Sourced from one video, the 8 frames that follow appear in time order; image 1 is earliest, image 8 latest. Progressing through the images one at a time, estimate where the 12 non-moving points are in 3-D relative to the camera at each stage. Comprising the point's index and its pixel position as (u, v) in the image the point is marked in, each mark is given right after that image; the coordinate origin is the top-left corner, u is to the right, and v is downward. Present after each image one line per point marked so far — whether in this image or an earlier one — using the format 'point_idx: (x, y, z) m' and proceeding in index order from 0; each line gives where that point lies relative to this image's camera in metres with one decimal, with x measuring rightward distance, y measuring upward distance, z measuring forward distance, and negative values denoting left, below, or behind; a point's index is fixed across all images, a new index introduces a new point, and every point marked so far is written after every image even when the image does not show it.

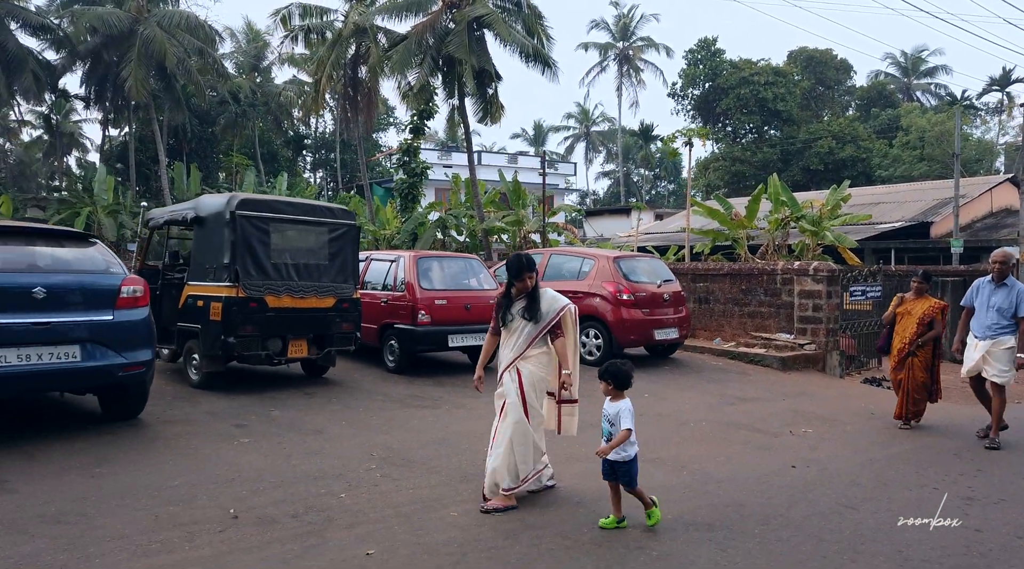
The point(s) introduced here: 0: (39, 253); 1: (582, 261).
0: (-3.6, +0.2, +5.3) m
1: (+1.0, +0.3, +10.6) m
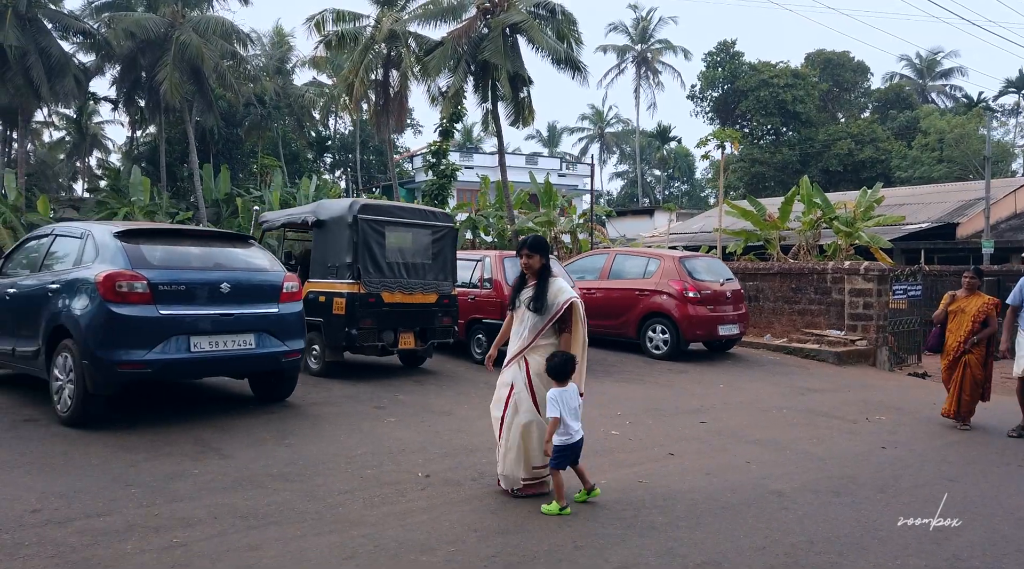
0: (-2.6, +0.3, +6.0) m
1: (+2.0, +0.4, +11.3) m
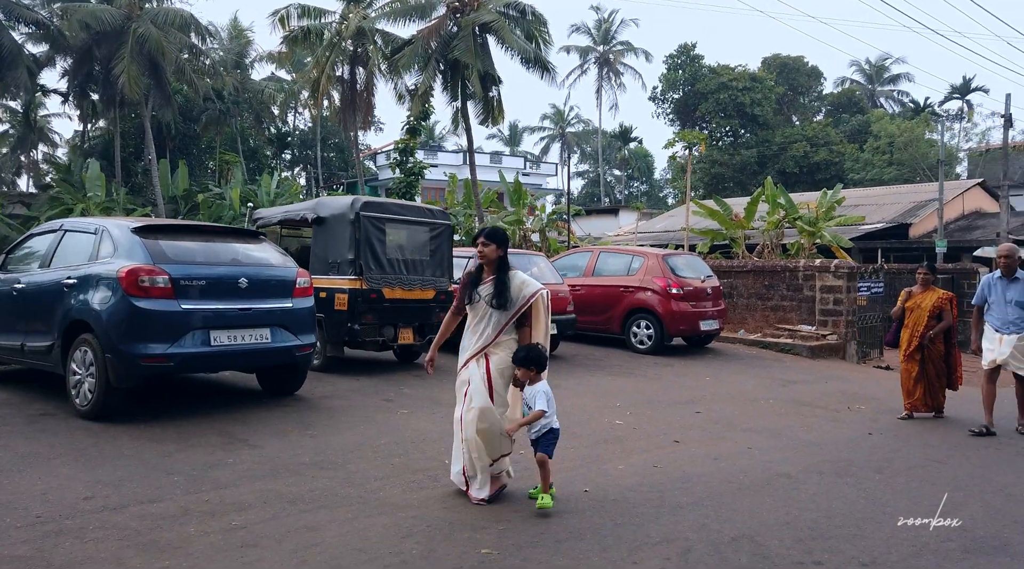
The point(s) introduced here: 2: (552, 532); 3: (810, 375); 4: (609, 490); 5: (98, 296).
0: (-2.5, +0.3, +6.1) m
1: (+1.8, +0.4, +11.6) m
2: (+0.3, -1.3, +3.9) m
3: (+4.1, -1.2, +10.3) m
4: (+0.6, -1.3, +4.8) m
5: (-3.1, -0.1, +5.6) m
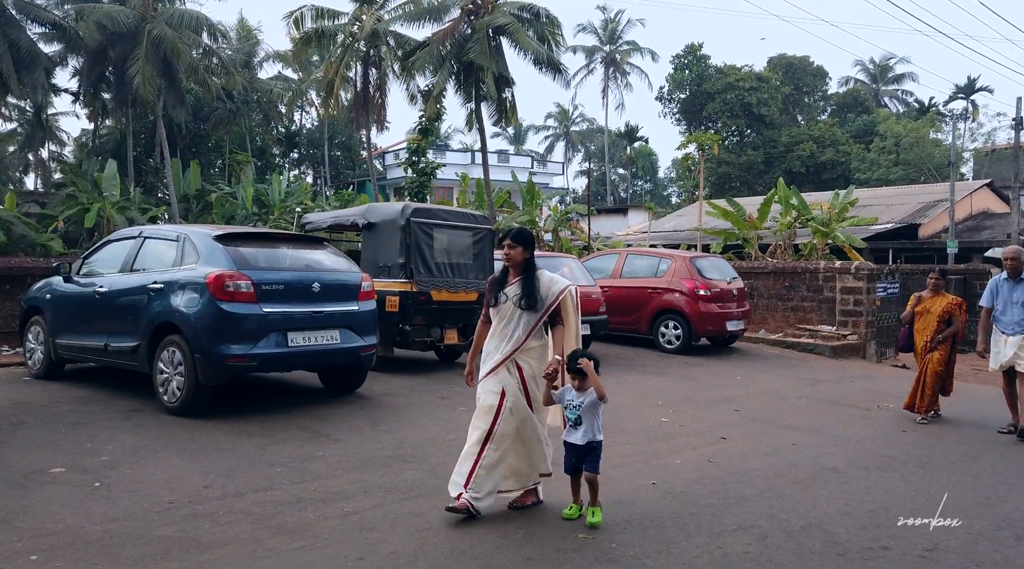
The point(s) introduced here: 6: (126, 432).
0: (-2.0, +0.3, +6.4) m
1: (+2.3, +0.4, +12.0) m
2: (+0.7, -1.3, +4.3) m
3: (+4.6, -1.3, +10.7) m
4: (+1.1, -1.3, +5.1) m
5: (-2.6, -0.1, +6.0) m
6: (-2.7, -1.1, +5.4) m
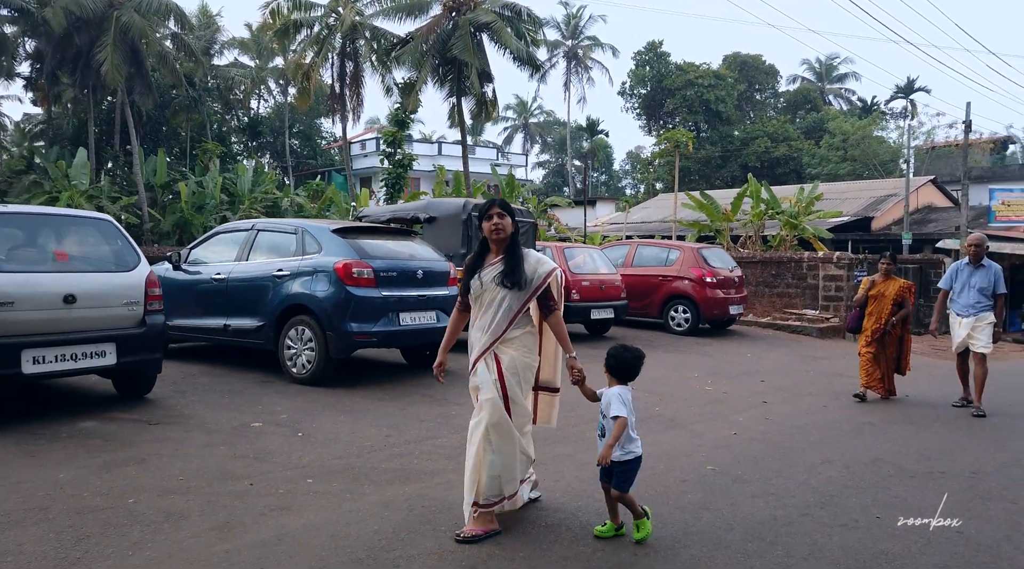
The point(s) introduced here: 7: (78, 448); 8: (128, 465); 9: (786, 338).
0: (-1.2, +0.4, +7.3) m
1: (+2.7, +0.6, +13.1) m
2: (+1.6, -1.2, +5.4) m
3: (+5.0, -1.1, +12.0) m
4: (+2.0, -1.2, +6.2) m
5: (-1.8, 0.0, +6.8) m
6: (-1.9, -0.9, +6.3) m
7: (-2.6, -1.0, +4.5) m
8: (-2.2, -1.0, +4.3) m
9: (+4.8, -0.9, +13.3) m
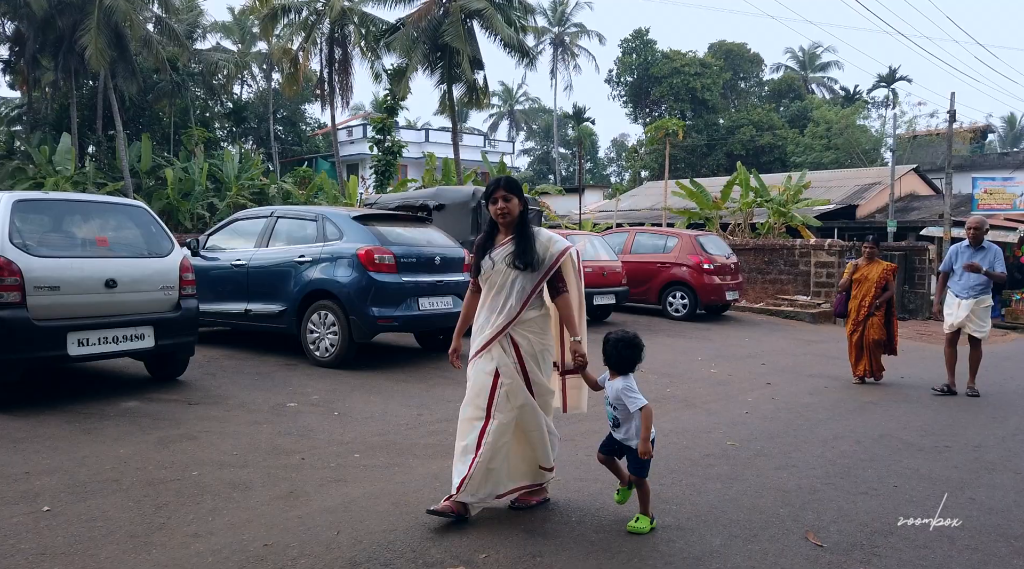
0: (-1.1, +0.5, +7.5) m
1: (+2.7, +0.8, +13.4) m
2: (+1.8, -1.1, +5.6) m
3: (+5.1, -0.9, +12.4) m
4: (+2.1, -1.1, +6.5) m
5: (-1.6, +0.1, +7.0) m
6: (-1.7, -0.8, +6.5) m
7: (-2.4, -0.9, +4.7) m
8: (-2.0, -0.9, +4.5) m
9: (+4.8, -0.7, +13.6) m
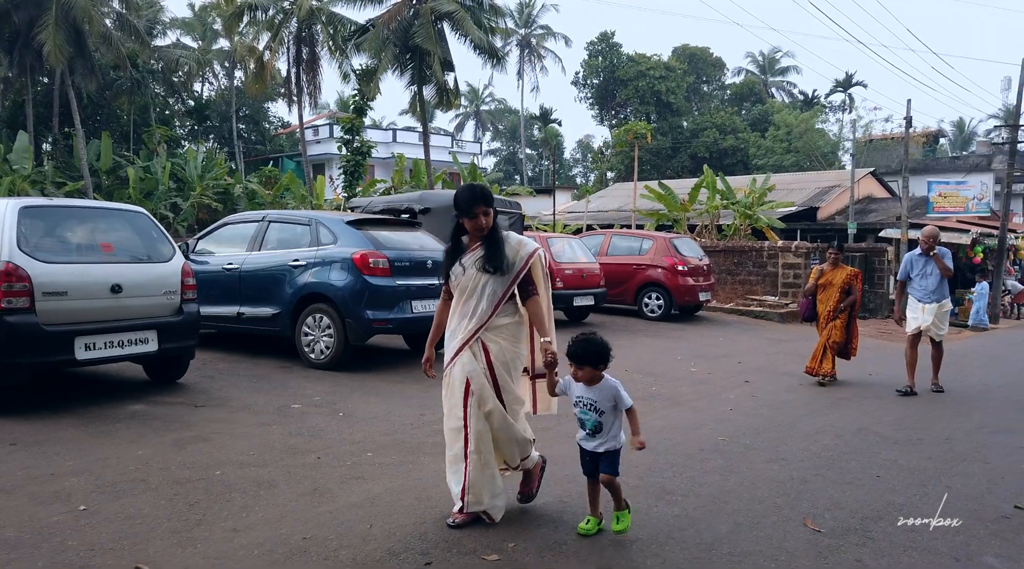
0: (-1.2, +0.5, +7.6) m
1: (+2.3, +0.8, +13.7) m
2: (+1.8, -1.1, +5.9) m
3: (+4.7, -0.9, +12.8) m
4: (+2.1, -1.1, +6.8) m
5: (-1.7, +0.1, +7.1) m
6: (-1.8, -0.8, +6.6) m
7: (-2.4, -0.9, +4.8) m
8: (-1.9, -1.0, +4.6) m
9: (+4.4, -0.7, +14.0) m
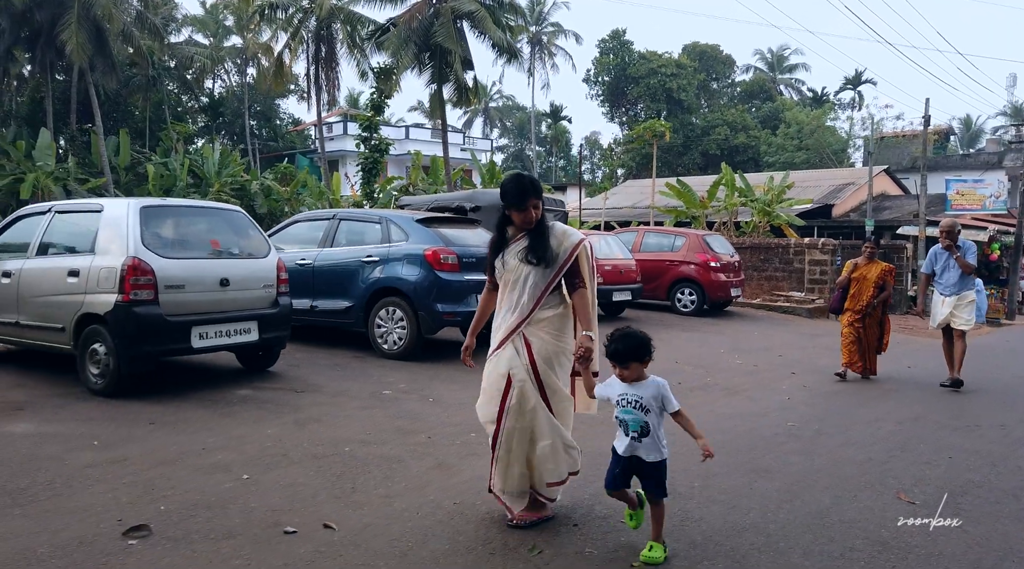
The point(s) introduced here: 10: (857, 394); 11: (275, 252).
0: (-0.5, +0.6, +8.0) m
1: (+3.0, +0.9, +14.1) m
2: (+2.4, -1.1, +6.3) m
3: (+5.4, -0.8, +13.2) m
4: (+2.7, -1.1, +7.2) m
5: (-1.1, +0.2, +7.5) m
6: (-1.2, -0.8, +6.9) m
7: (-1.7, -0.9, +5.2) m
8: (-1.3, -0.9, +5.0) m
9: (+5.1, -0.6, +14.4) m
10: (+3.5, -1.1, +7.6) m
11: (-2.0, +0.3, +6.4) m
